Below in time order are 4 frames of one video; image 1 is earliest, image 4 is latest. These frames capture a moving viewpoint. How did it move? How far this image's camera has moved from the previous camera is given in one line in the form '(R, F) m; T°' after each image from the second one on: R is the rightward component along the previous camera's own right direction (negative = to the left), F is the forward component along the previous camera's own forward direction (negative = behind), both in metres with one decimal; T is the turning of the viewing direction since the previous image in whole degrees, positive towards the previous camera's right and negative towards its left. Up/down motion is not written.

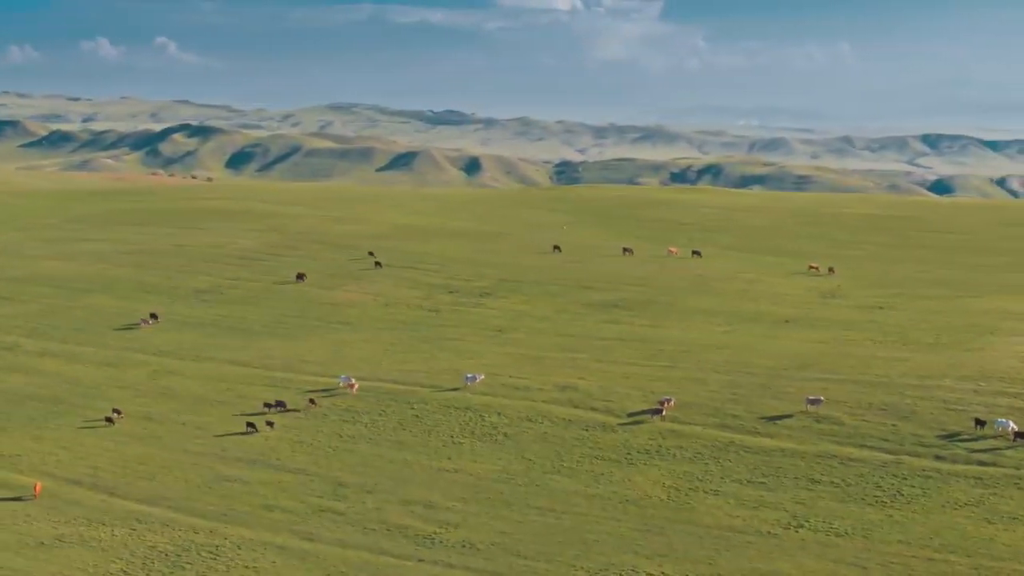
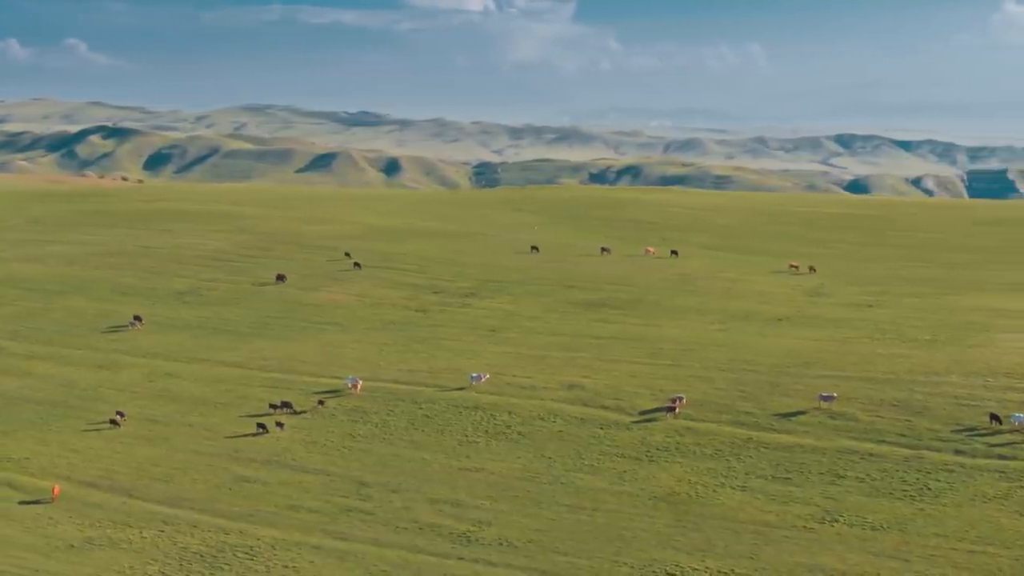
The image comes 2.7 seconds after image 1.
(-1.1, 0.0) m; +1°
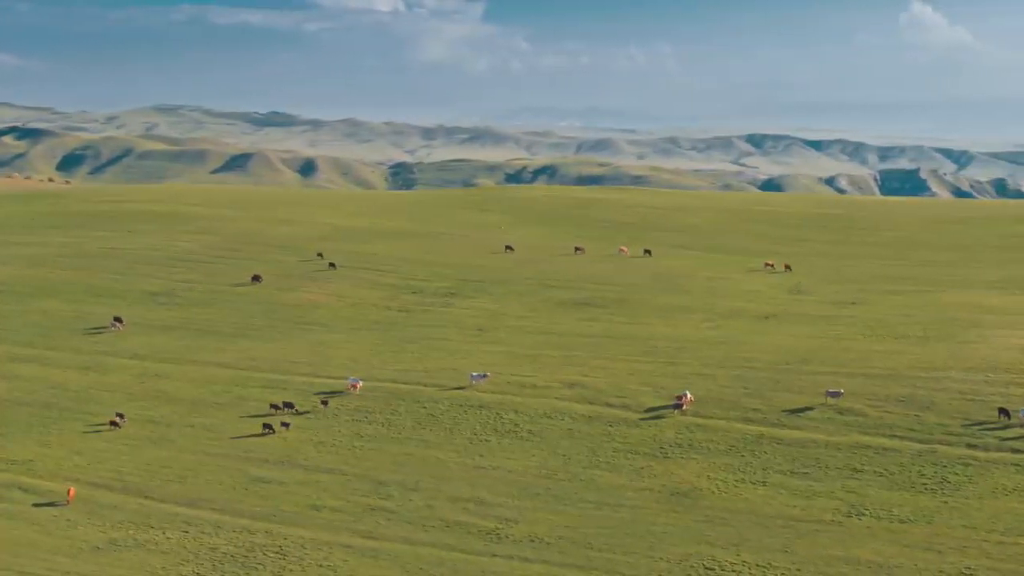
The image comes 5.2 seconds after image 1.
(-1.1, -0.1) m; +1°
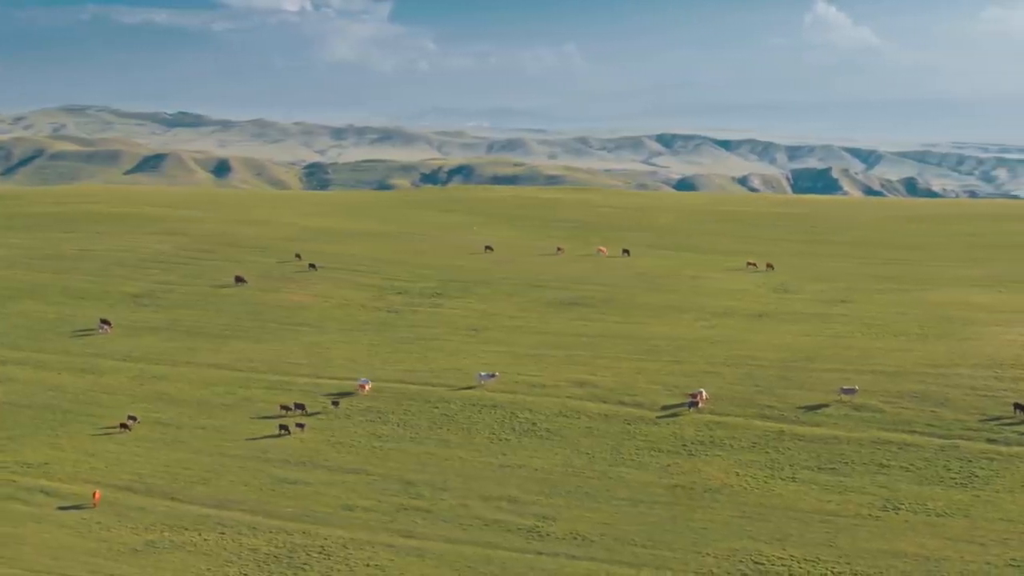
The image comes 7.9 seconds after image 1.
(-1.2, -0.1) m; +1°
